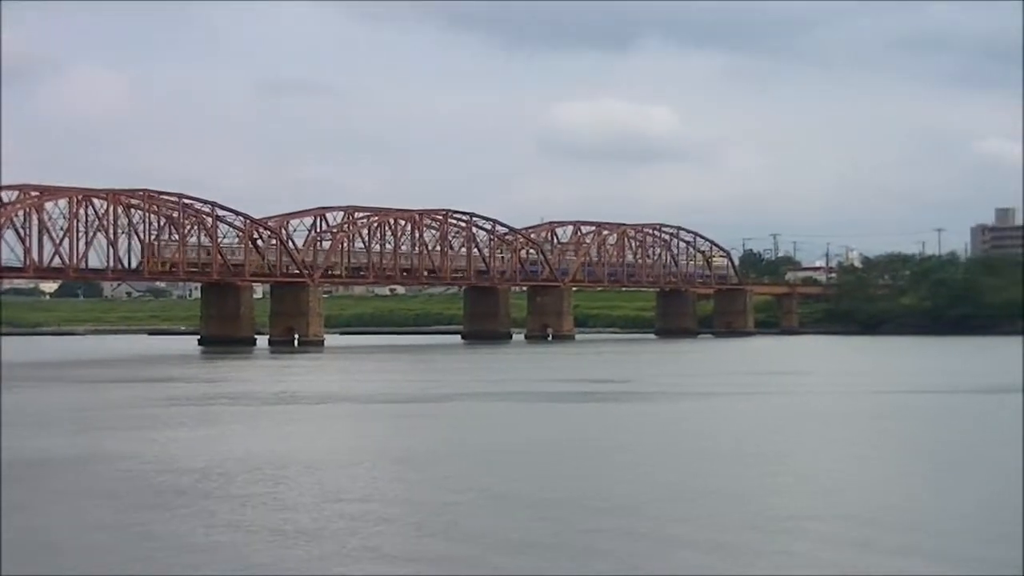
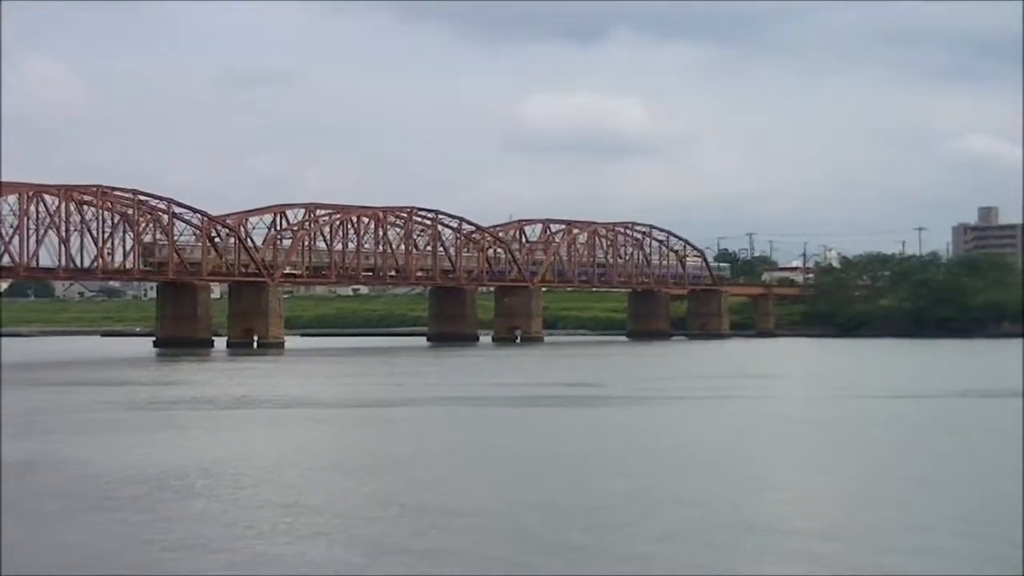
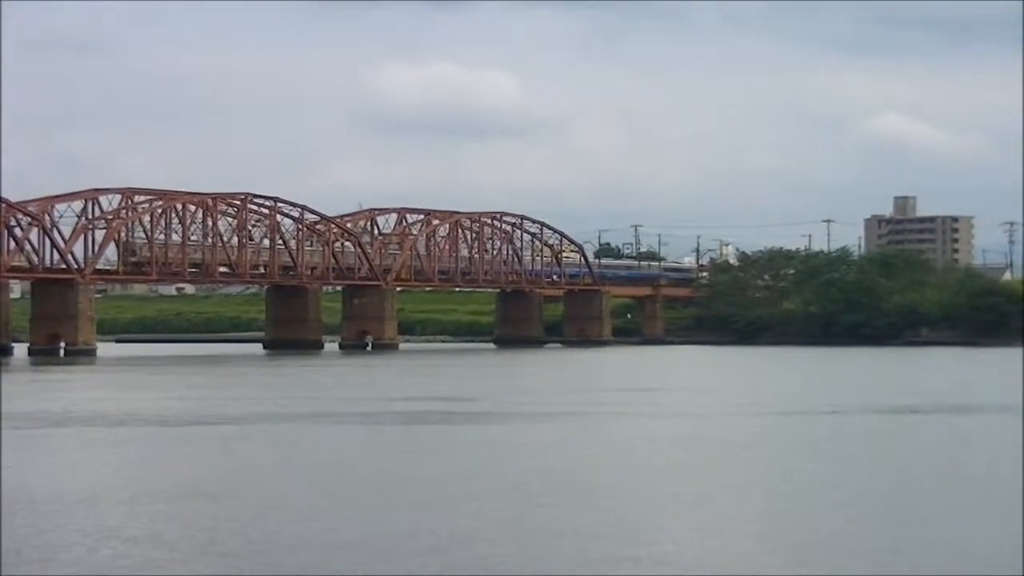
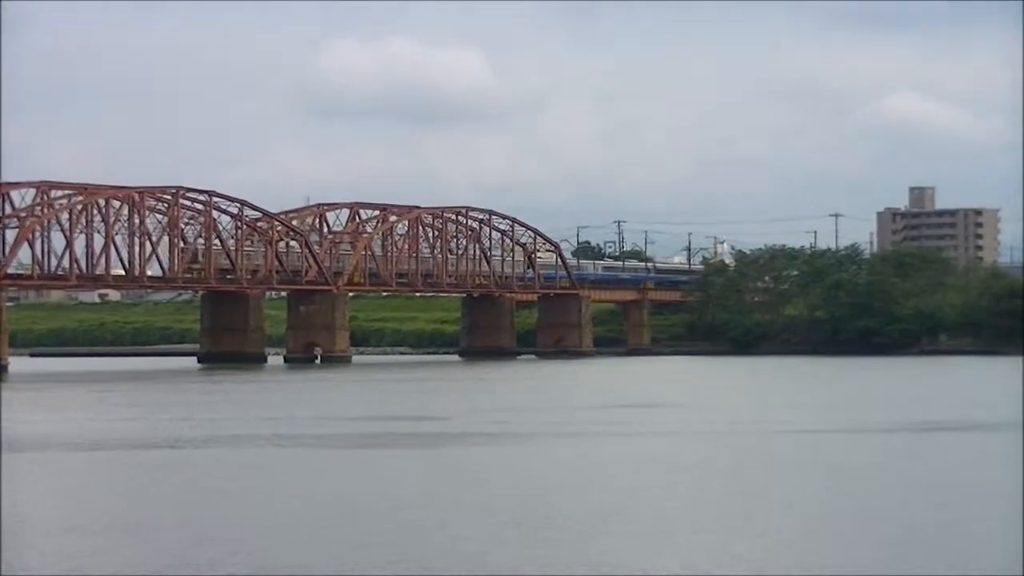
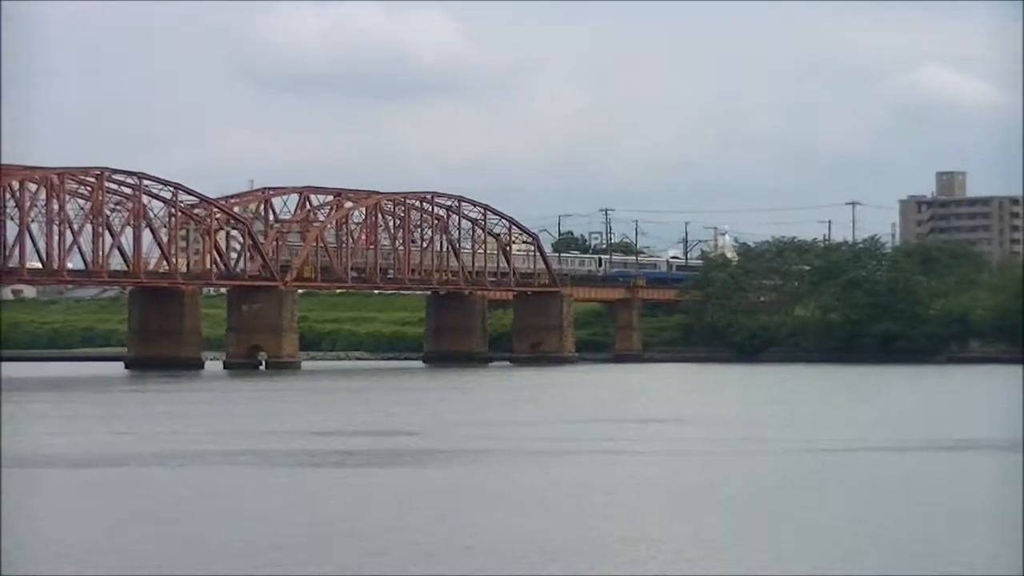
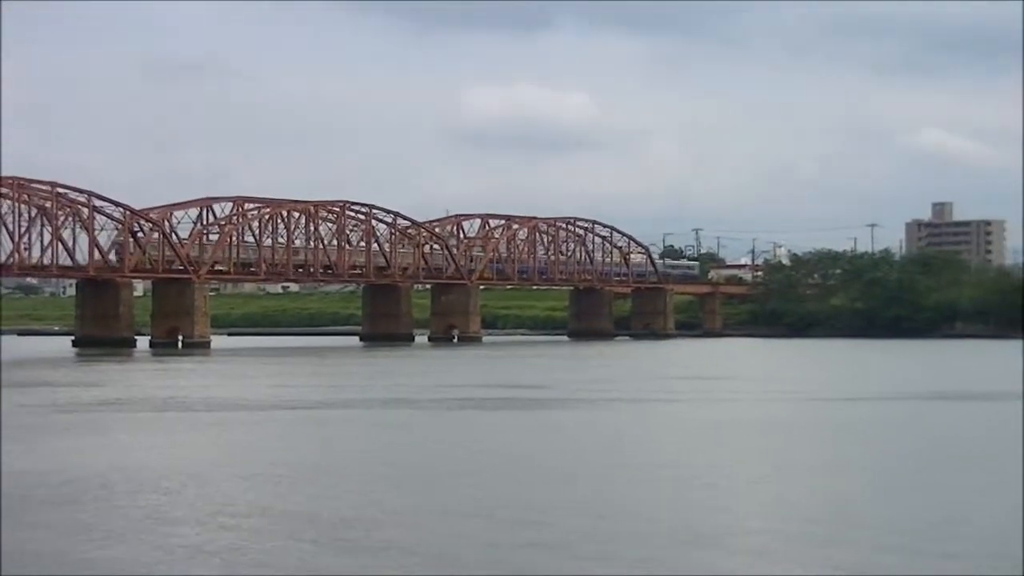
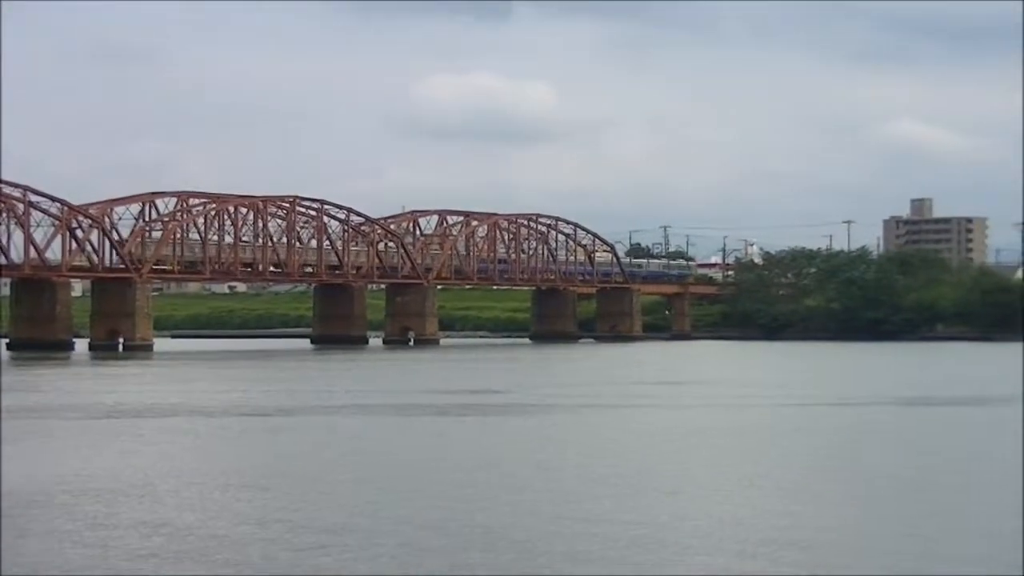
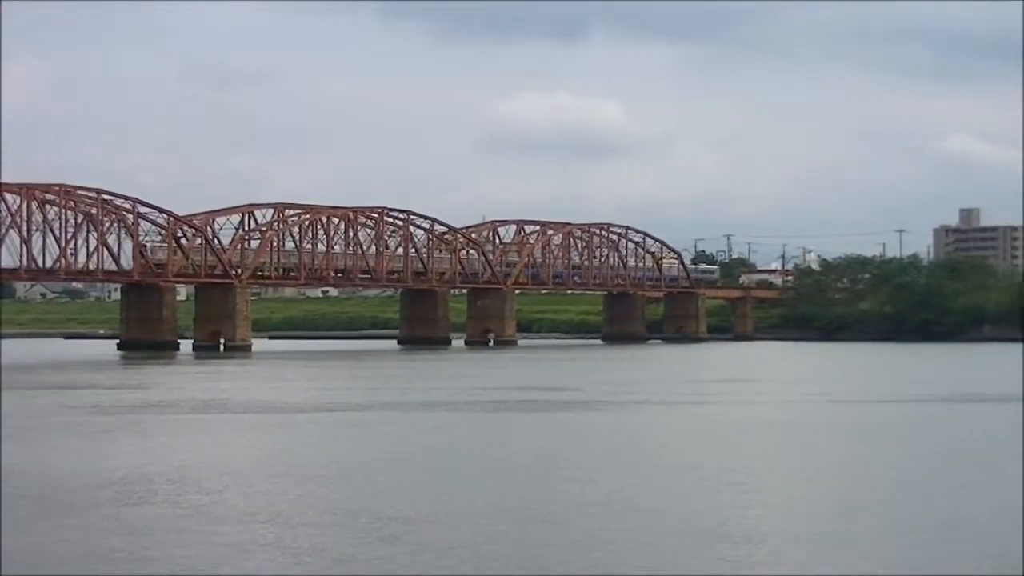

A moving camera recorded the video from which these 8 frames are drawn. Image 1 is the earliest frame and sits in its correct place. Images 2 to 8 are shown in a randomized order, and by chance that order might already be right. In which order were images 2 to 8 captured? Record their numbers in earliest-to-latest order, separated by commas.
2, 8, 6, 7, 3, 4, 5
